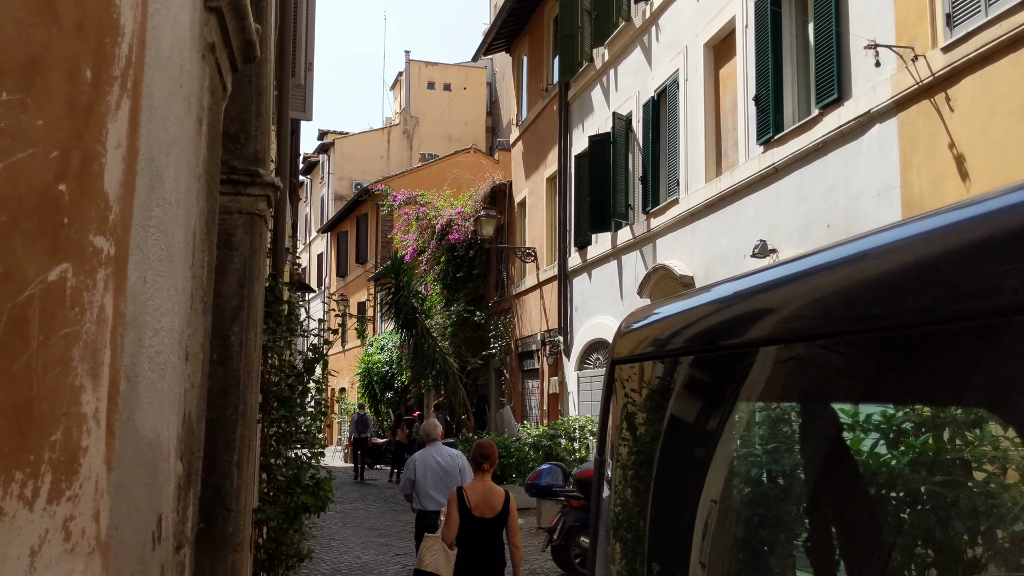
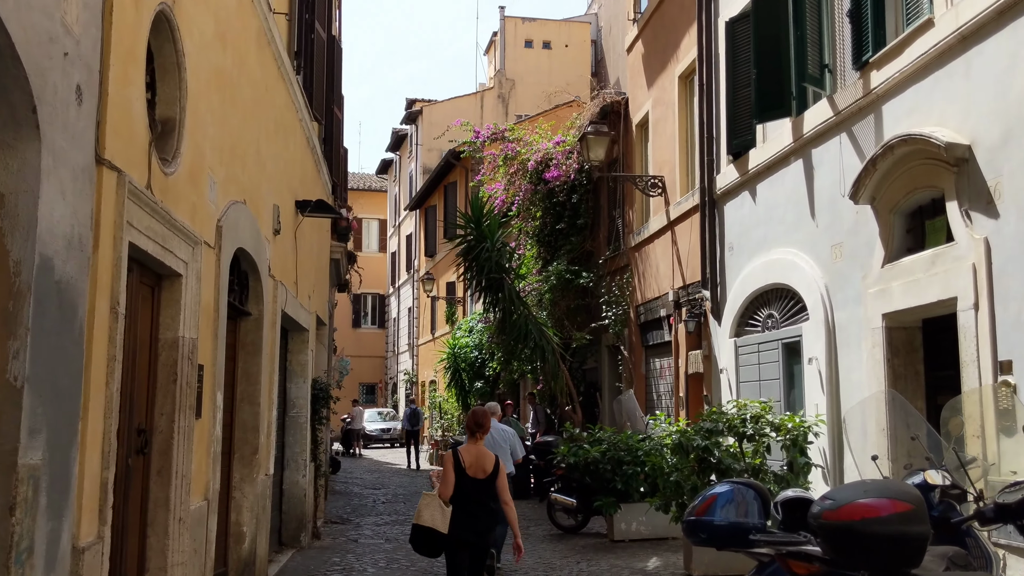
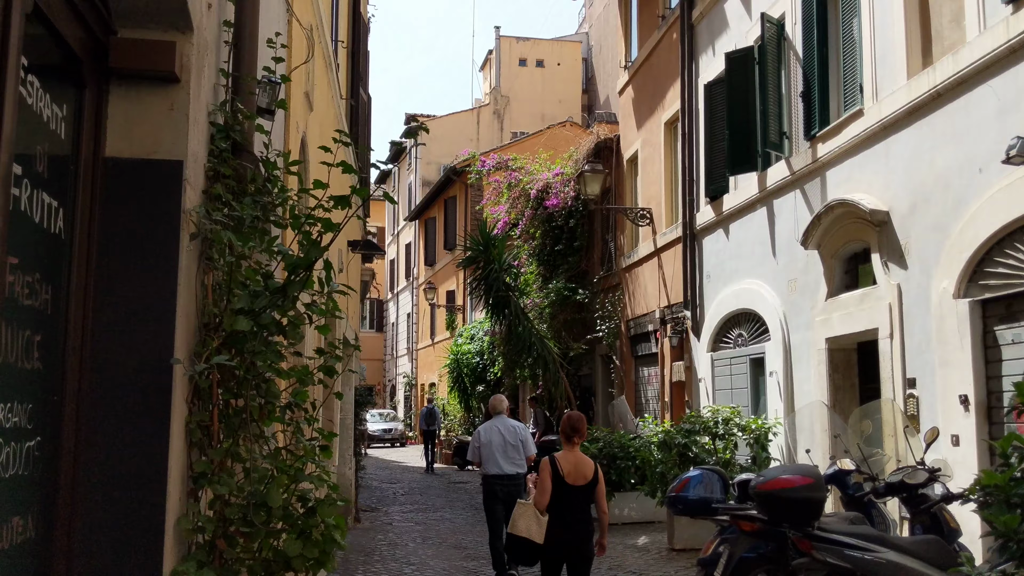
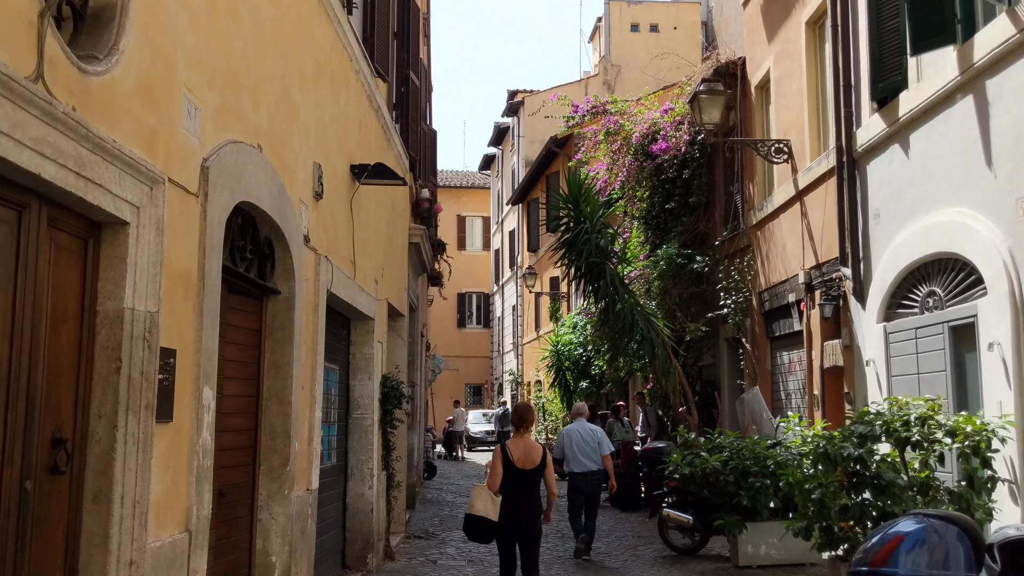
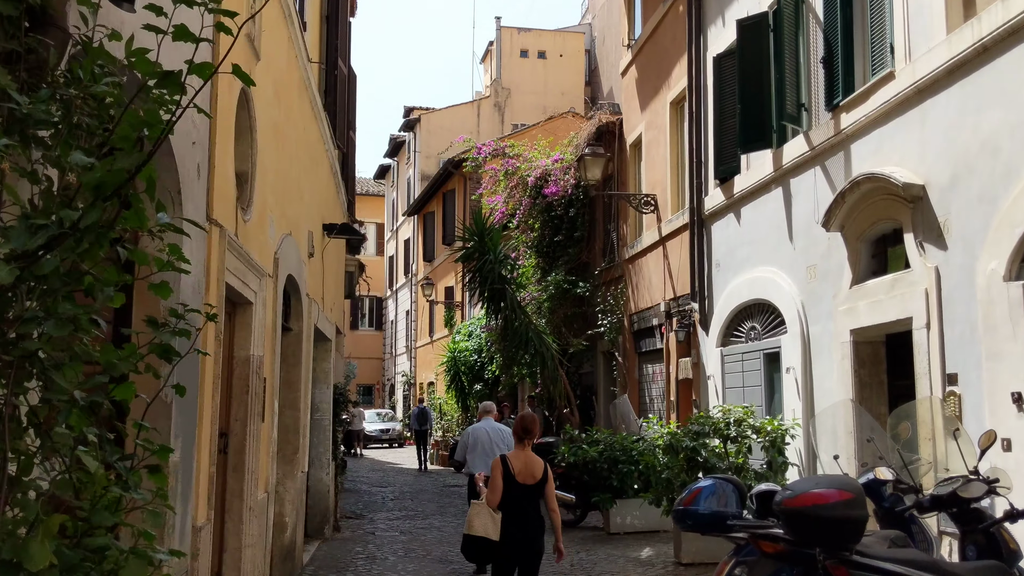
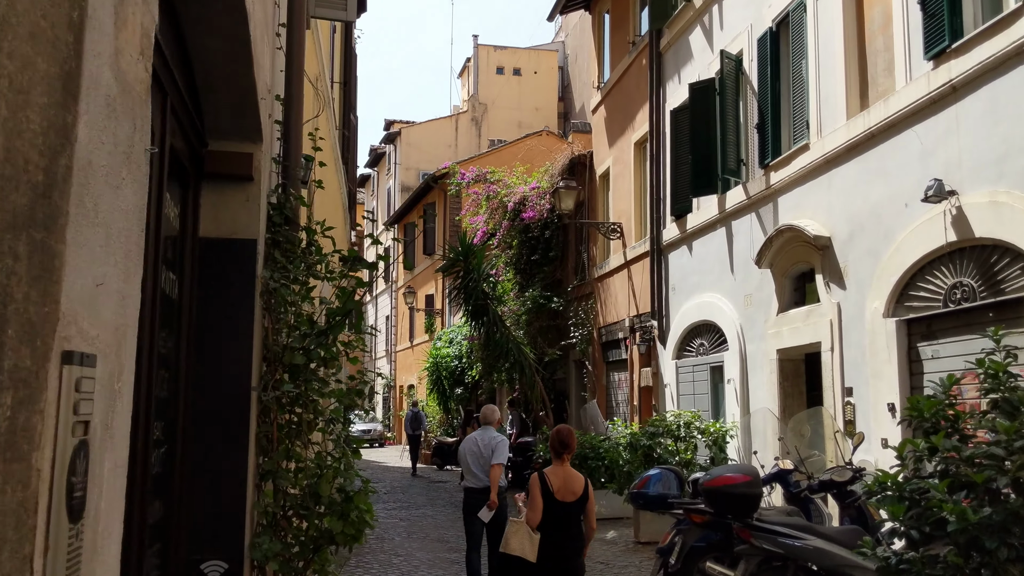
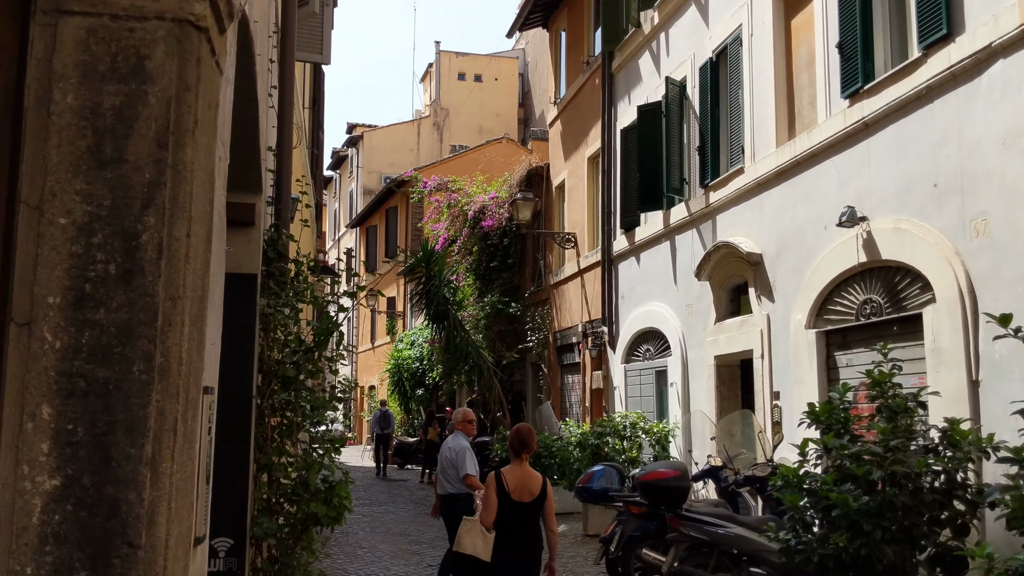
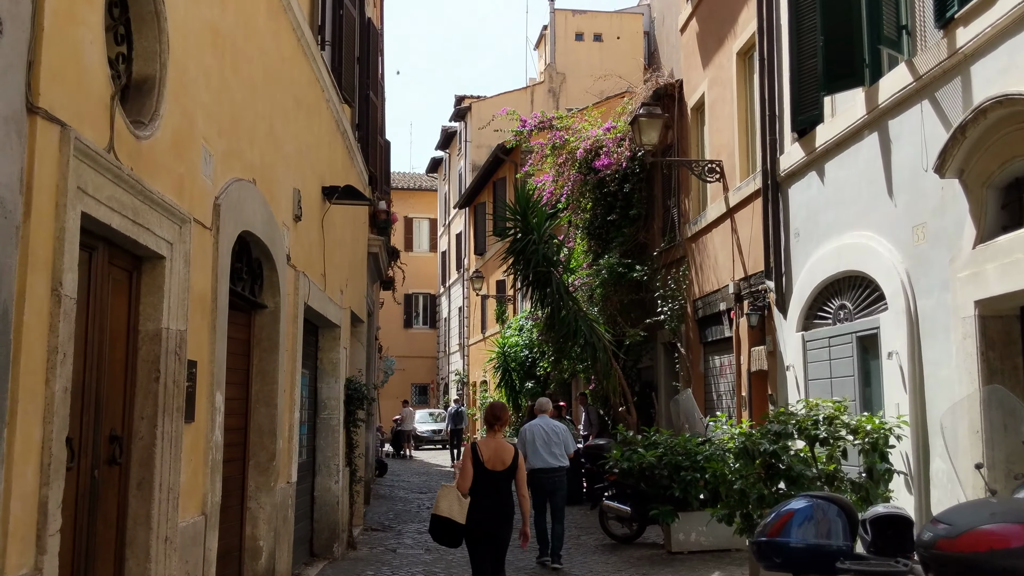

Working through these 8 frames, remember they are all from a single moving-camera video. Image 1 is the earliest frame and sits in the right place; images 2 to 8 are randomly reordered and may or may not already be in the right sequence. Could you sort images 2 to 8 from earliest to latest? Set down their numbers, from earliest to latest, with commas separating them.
7, 6, 3, 5, 2, 8, 4
